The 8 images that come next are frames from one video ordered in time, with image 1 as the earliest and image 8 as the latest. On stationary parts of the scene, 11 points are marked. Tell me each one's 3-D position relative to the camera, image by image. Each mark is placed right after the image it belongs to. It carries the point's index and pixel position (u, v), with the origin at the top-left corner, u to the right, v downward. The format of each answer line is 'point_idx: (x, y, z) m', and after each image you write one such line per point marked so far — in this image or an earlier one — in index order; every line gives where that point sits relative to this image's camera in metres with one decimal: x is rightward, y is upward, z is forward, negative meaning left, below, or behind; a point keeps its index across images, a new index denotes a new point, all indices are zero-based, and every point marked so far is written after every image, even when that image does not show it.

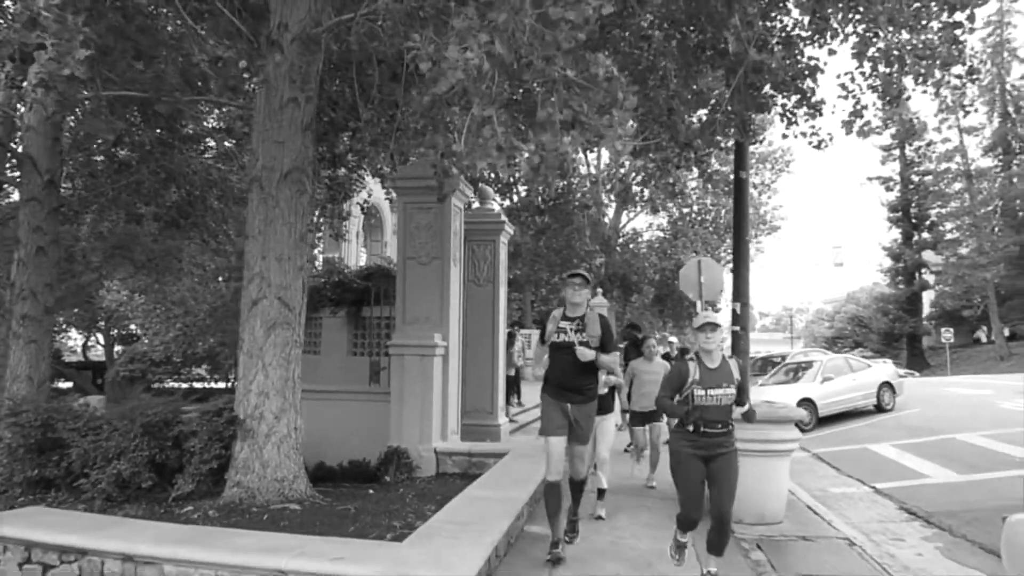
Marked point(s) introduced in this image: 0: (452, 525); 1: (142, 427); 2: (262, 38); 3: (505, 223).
0: (-0.4, -1.6, +4.9) m
1: (-3.6, -1.3, +7.2) m
2: (-2.4, +2.4, +7.1) m
3: (-0.1, +1.0, +10.7) m
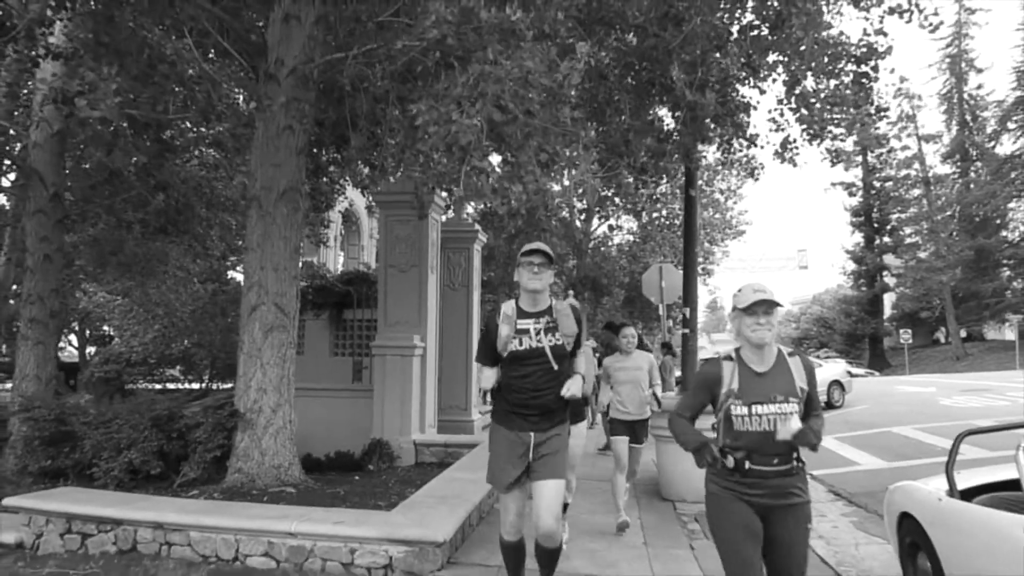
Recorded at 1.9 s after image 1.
0: (-0.6, -1.6, +5.8) m
1: (-3.9, -1.4, +8.0) m
2: (-2.7, +2.3, +7.9) m
3: (-0.5, +0.9, +11.6) m
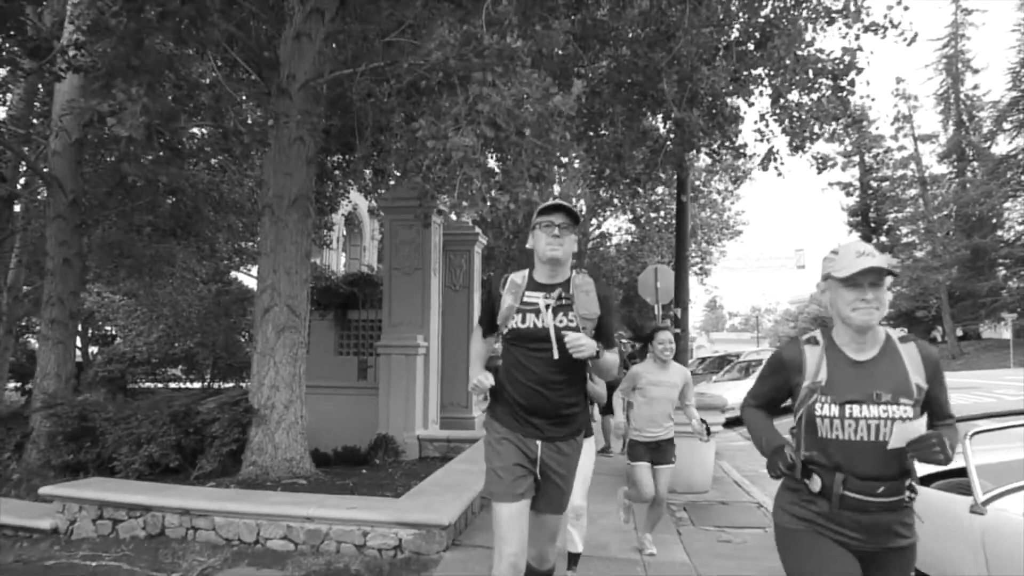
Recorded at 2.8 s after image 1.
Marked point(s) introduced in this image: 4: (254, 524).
0: (-0.6, -1.7, +6.2) m
1: (-3.9, -1.4, +8.4) m
2: (-2.7, +2.3, +8.4) m
3: (-0.6, +0.9, +12.0) m
4: (-1.9, -1.8, +5.6) m
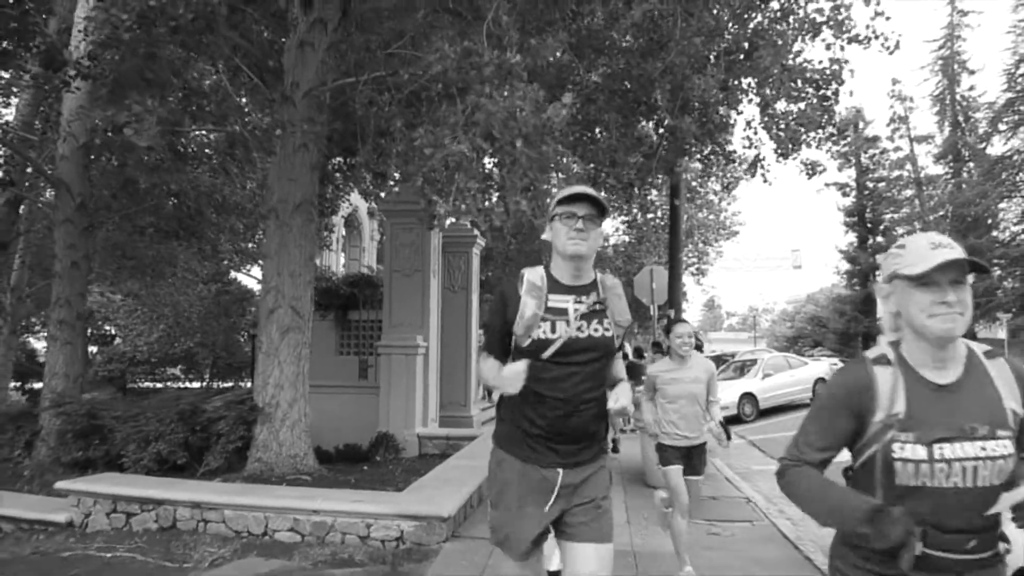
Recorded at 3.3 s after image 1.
0: (-0.7, -1.7, +6.5) m
1: (-3.9, -1.5, +8.7) m
2: (-2.7, +2.3, +8.6) m
3: (-0.6, +0.8, +12.3) m
4: (-1.9, -1.8, +5.8) m
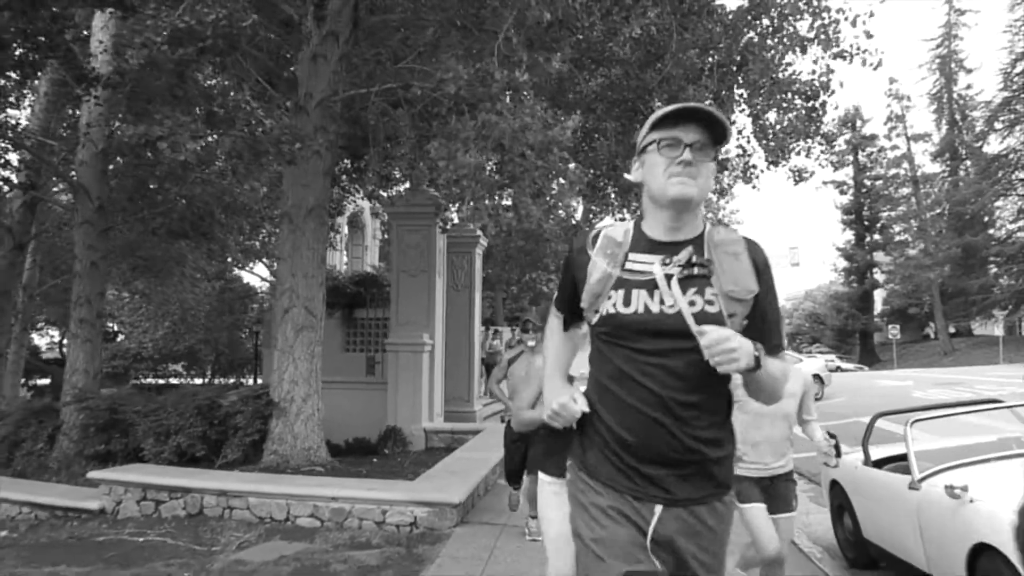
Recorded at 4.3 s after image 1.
0: (-0.6, -1.7, +6.9) m
1: (-3.9, -1.5, +9.1) m
2: (-2.7, +2.3, +9.0) m
3: (-0.6, +0.8, +12.7) m
4: (-1.9, -1.8, +6.2) m
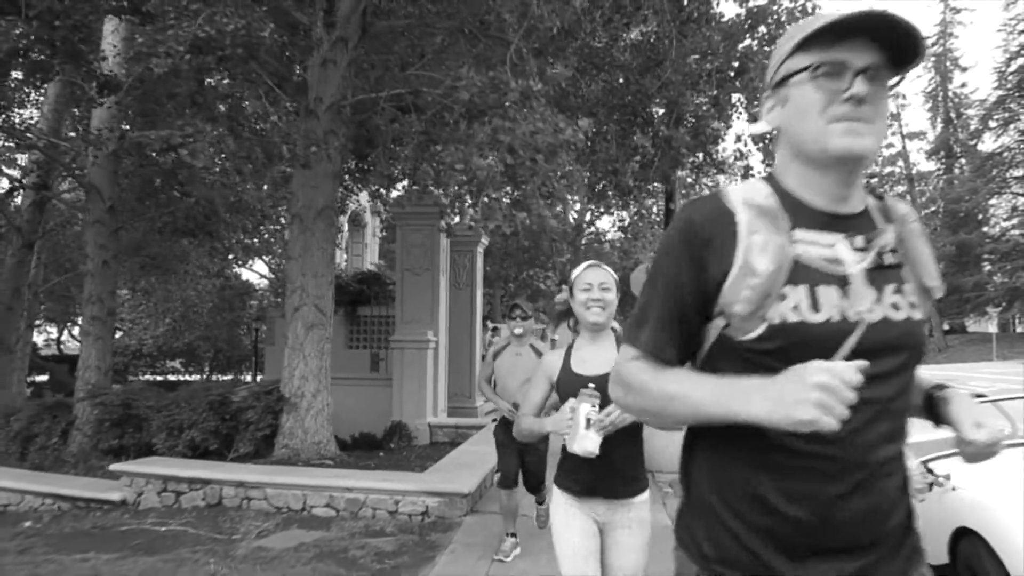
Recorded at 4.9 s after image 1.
0: (-0.6, -1.7, +7.2) m
1: (-3.8, -1.5, +9.4) m
2: (-2.6, +2.3, +9.3) m
3: (-0.5, +0.9, +12.9) m
4: (-1.8, -1.8, +6.5) m
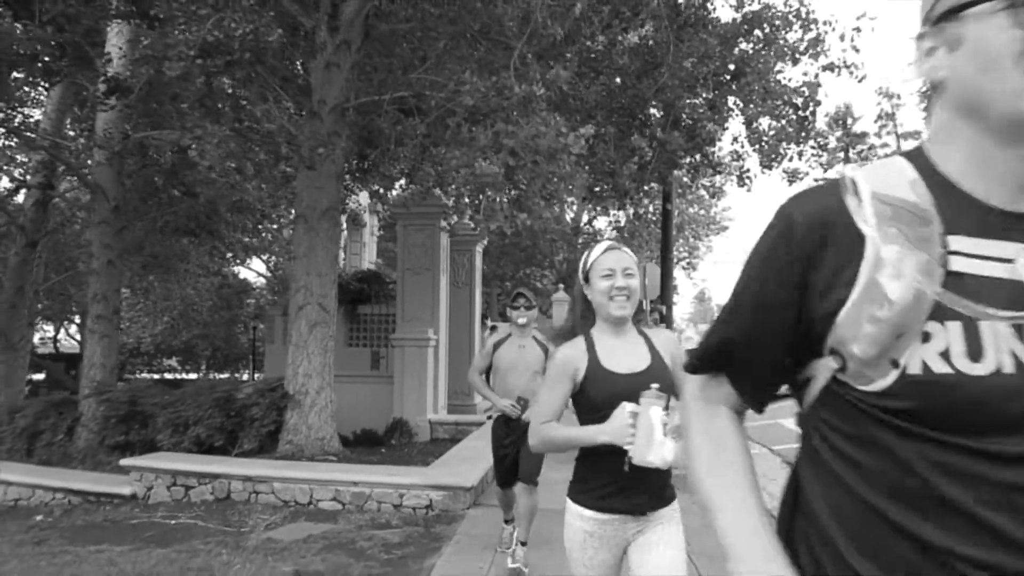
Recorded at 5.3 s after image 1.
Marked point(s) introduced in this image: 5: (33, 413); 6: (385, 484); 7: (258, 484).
0: (-0.5, -1.7, +7.4) m
1: (-3.8, -1.4, +9.5) m
2: (-2.6, +2.3, +9.4) m
3: (-0.5, +0.9, +13.1) m
4: (-1.8, -1.8, +6.7) m
5: (-7.1, -1.9, +11.1) m
6: (-1.1, -1.7, +6.5) m
7: (-2.3, -1.8, +6.8) m
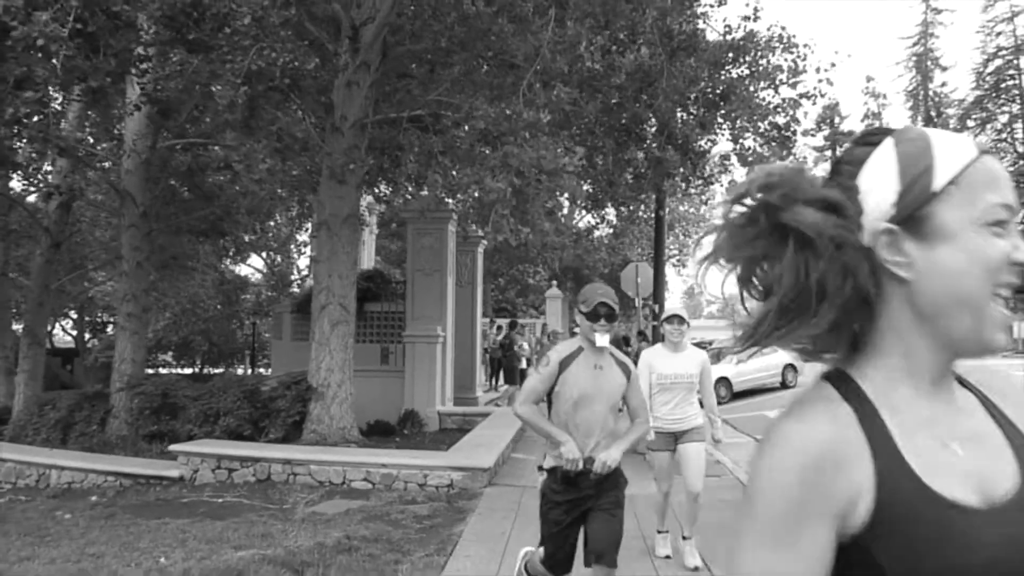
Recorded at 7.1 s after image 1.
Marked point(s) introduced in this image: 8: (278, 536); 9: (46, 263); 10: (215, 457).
0: (-0.4, -1.7, +8.2) m
1: (-3.7, -1.5, +10.3) m
2: (-2.5, +2.3, +10.2) m
3: (-0.5, +0.9, +13.9) m
4: (-1.7, -1.8, +7.5) m
5: (-7.1, -1.9, +11.8) m
6: (-1.0, -1.7, +7.3) m
7: (-2.2, -1.8, +7.6) m
8: (-1.8, -1.9, +5.6) m
9: (-9.0, +0.5, +14.5) m
10: (-3.1, -1.8, +7.9) m
